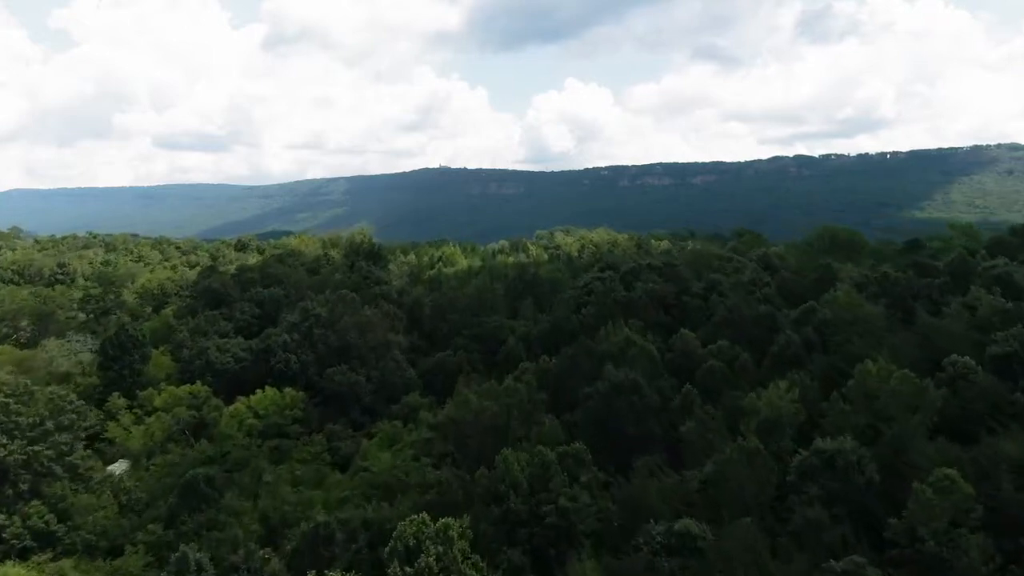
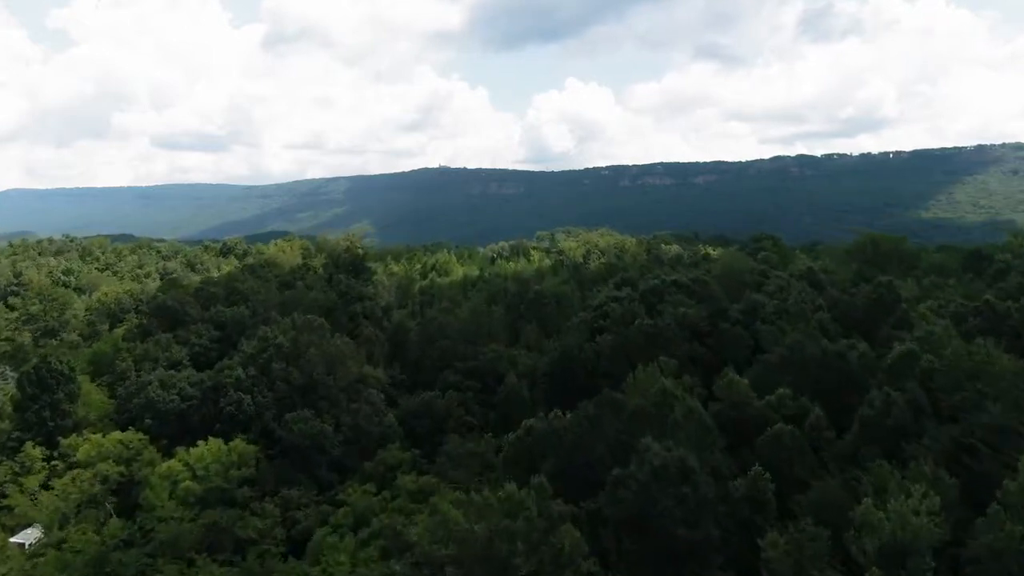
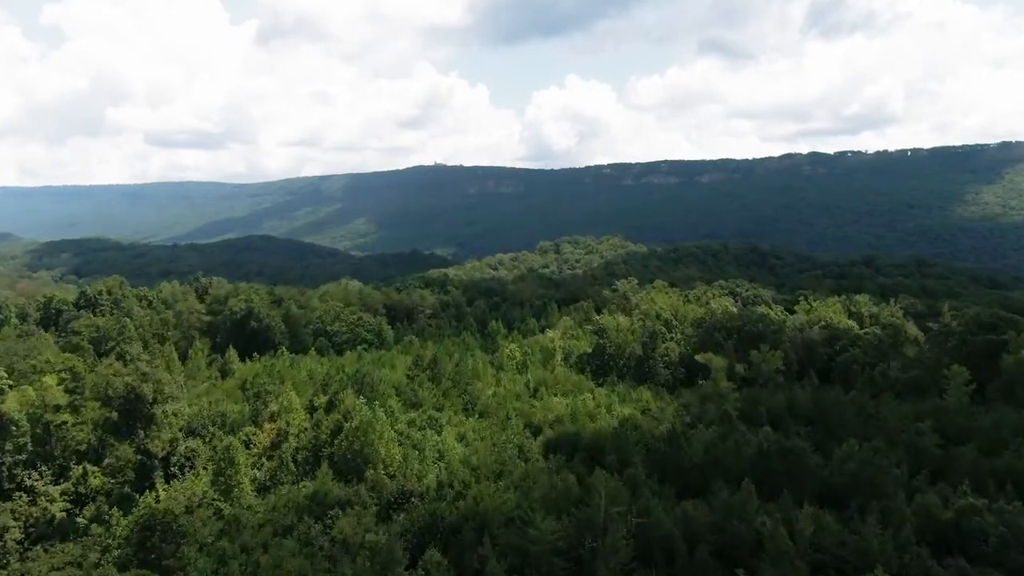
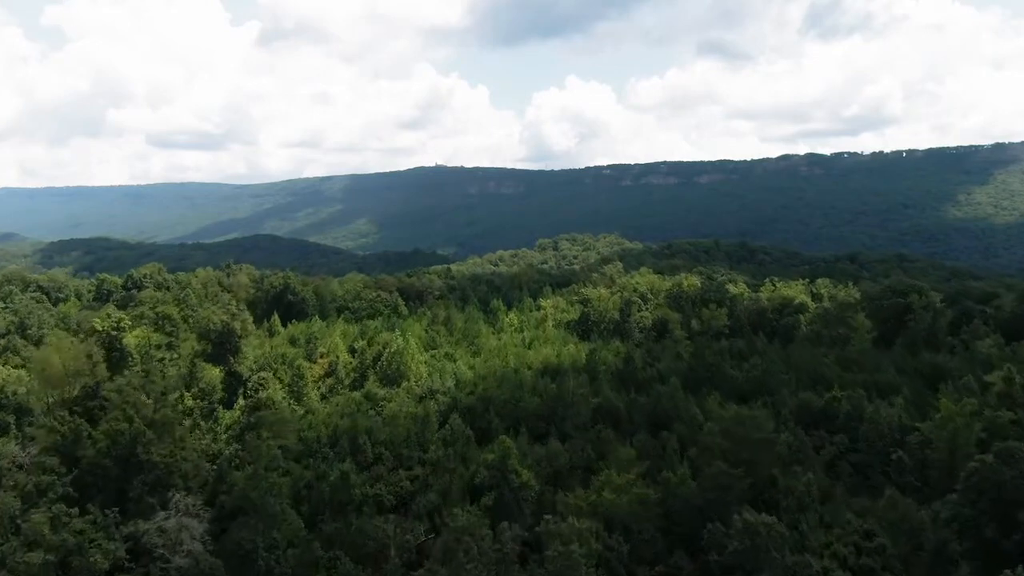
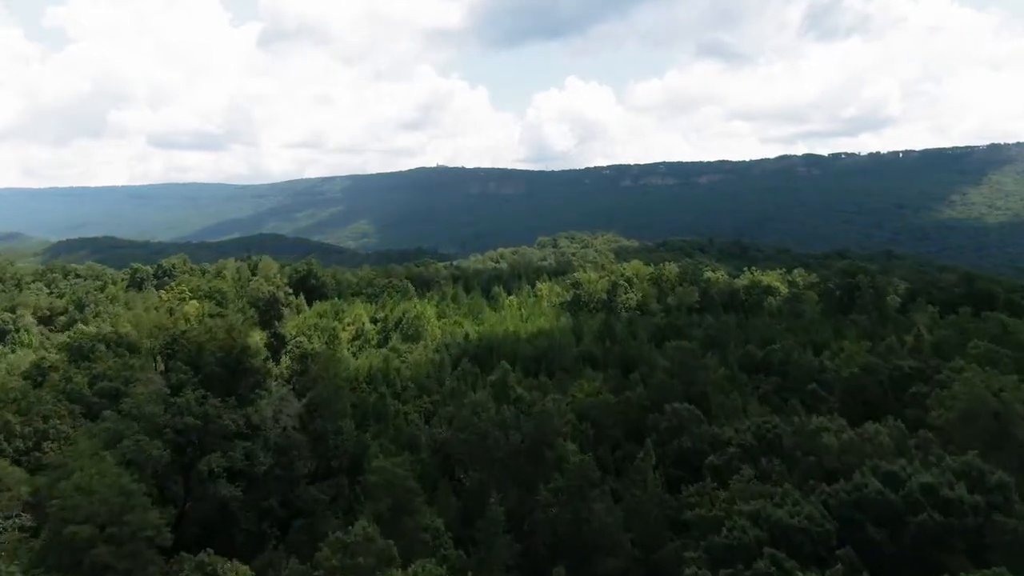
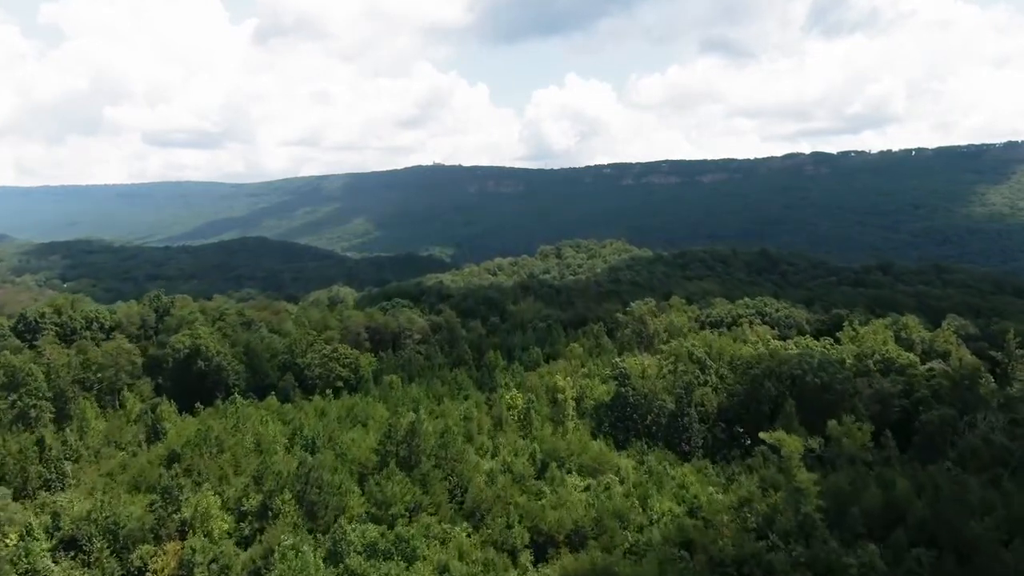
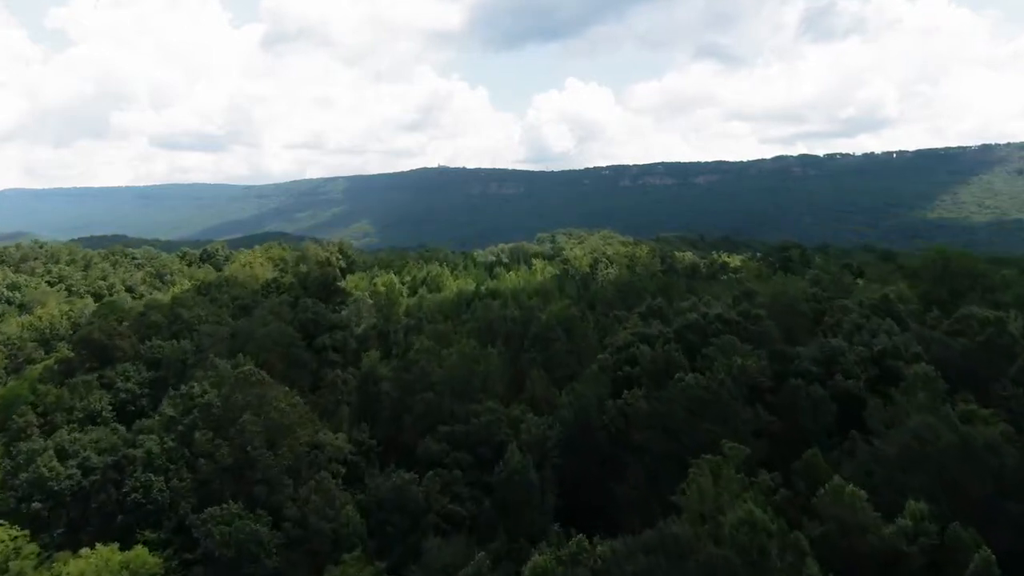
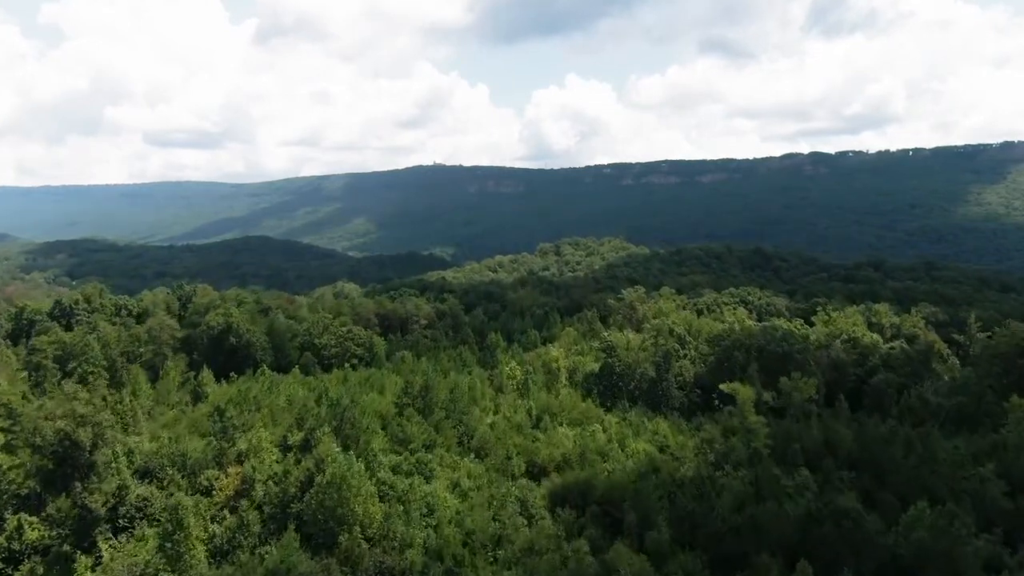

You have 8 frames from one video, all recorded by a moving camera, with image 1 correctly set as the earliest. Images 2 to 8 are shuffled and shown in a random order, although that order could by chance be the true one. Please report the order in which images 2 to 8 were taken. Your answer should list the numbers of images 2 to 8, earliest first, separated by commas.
2, 7, 5, 4, 3, 8, 6
